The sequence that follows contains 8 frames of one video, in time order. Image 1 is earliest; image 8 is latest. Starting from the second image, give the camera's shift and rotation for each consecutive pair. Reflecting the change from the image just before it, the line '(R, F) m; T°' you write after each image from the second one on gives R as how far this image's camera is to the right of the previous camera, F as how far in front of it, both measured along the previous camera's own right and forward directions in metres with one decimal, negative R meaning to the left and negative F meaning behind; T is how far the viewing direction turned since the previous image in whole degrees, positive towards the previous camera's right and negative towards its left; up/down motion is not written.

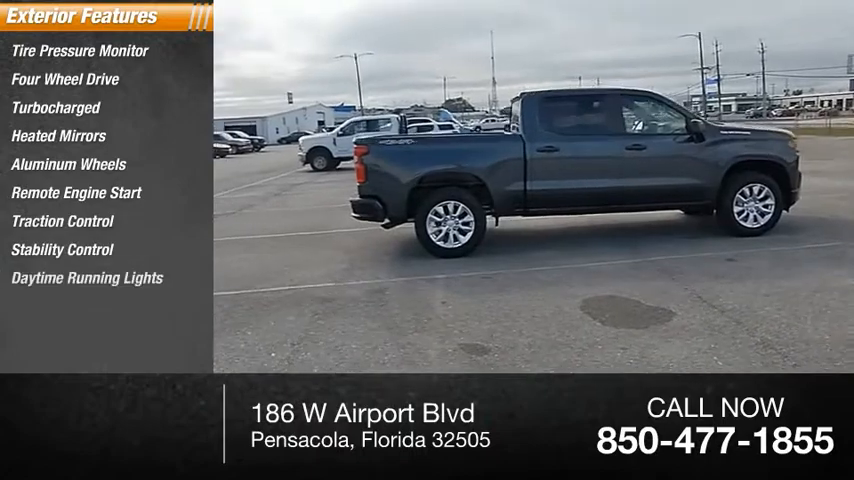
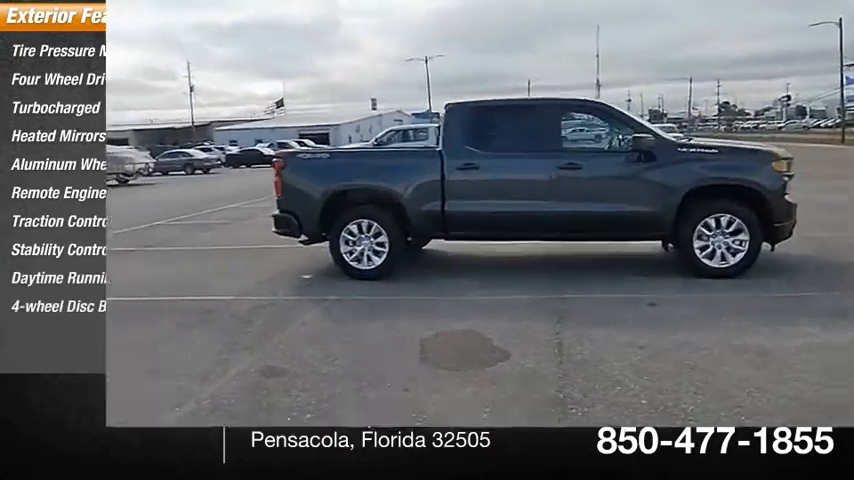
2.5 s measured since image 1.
(+2.3, +1.2) m; -10°
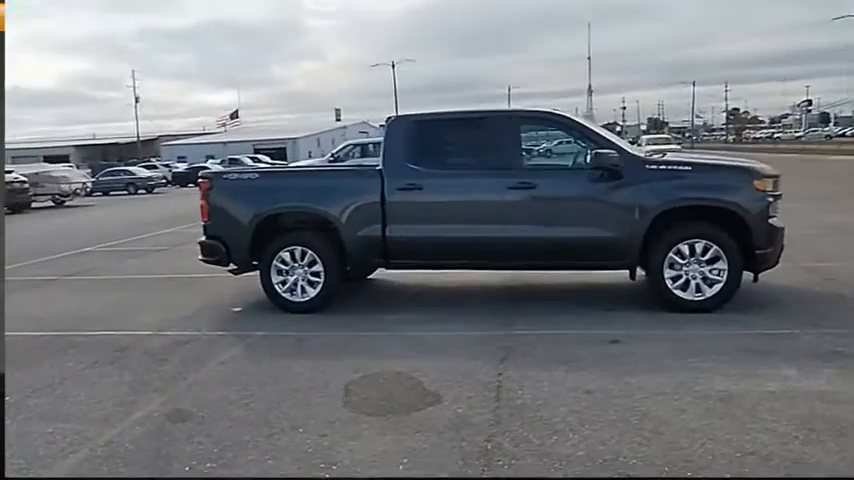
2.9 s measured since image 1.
(+0.2, +0.9) m; +3°
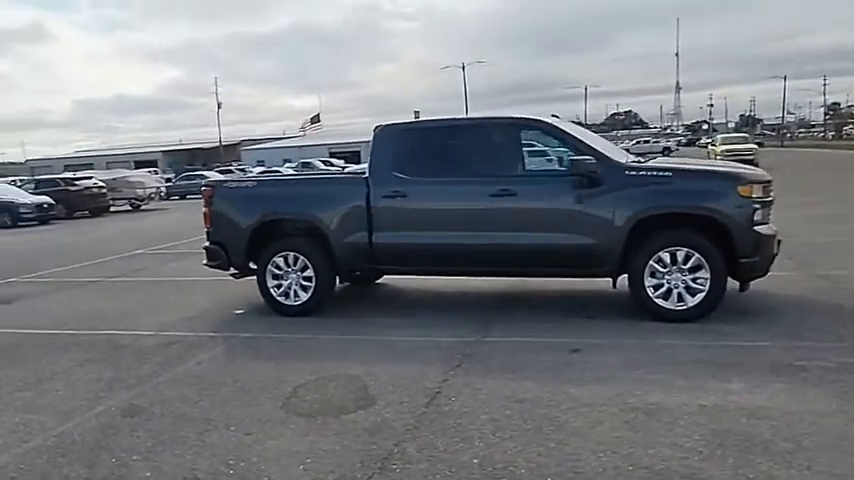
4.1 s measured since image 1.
(+0.9, -0.1) m; -7°
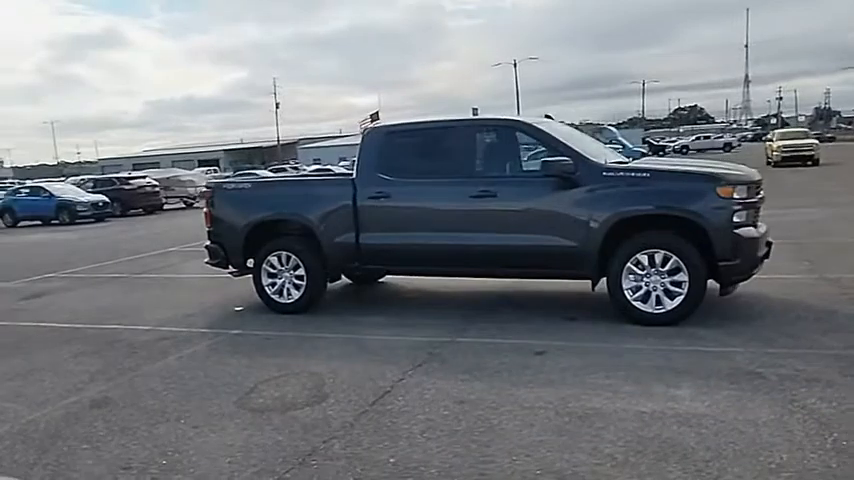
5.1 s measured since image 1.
(+0.8, 0.0) m; -5°
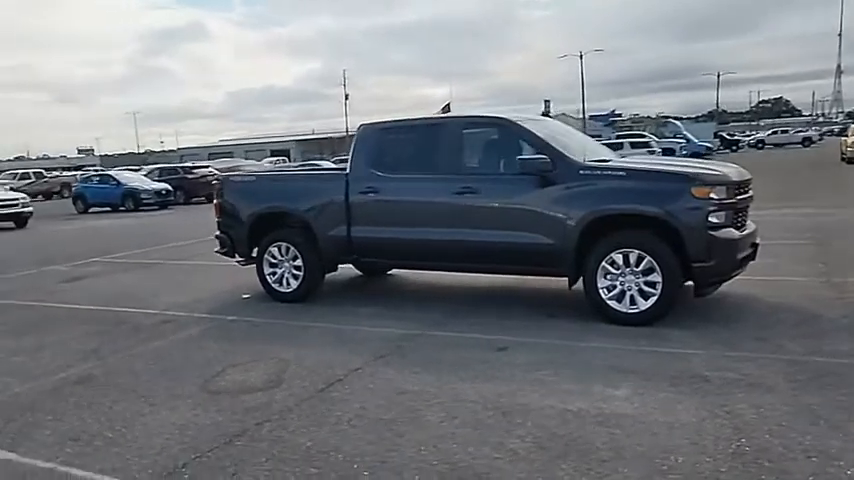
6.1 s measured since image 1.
(+0.9, -0.1) m; -6°
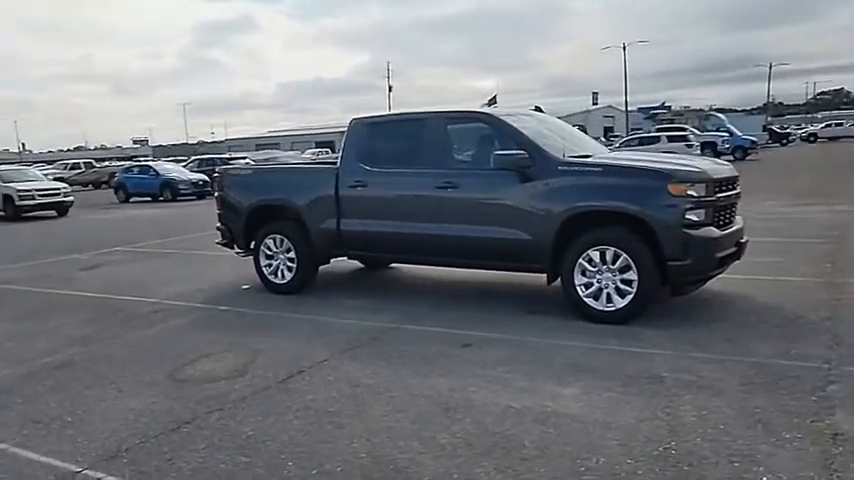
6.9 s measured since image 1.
(+0.6, 0.0) m; -4°
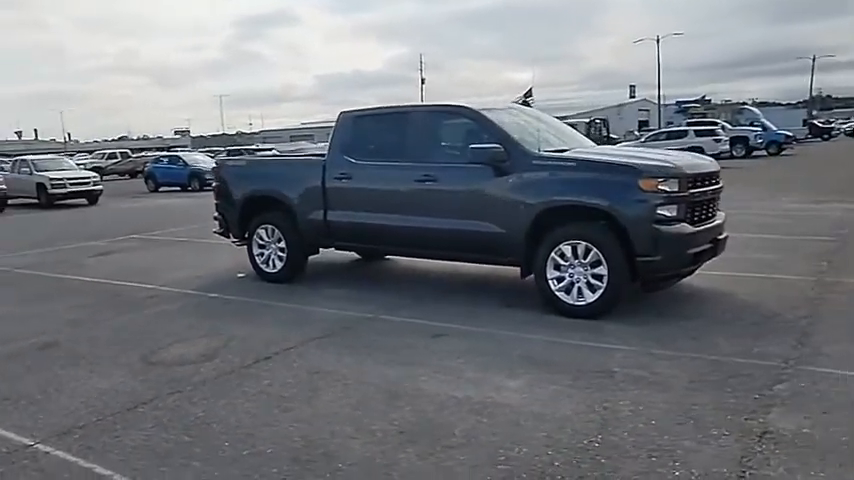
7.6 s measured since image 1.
(+0.5, -0.1) m; -3°
